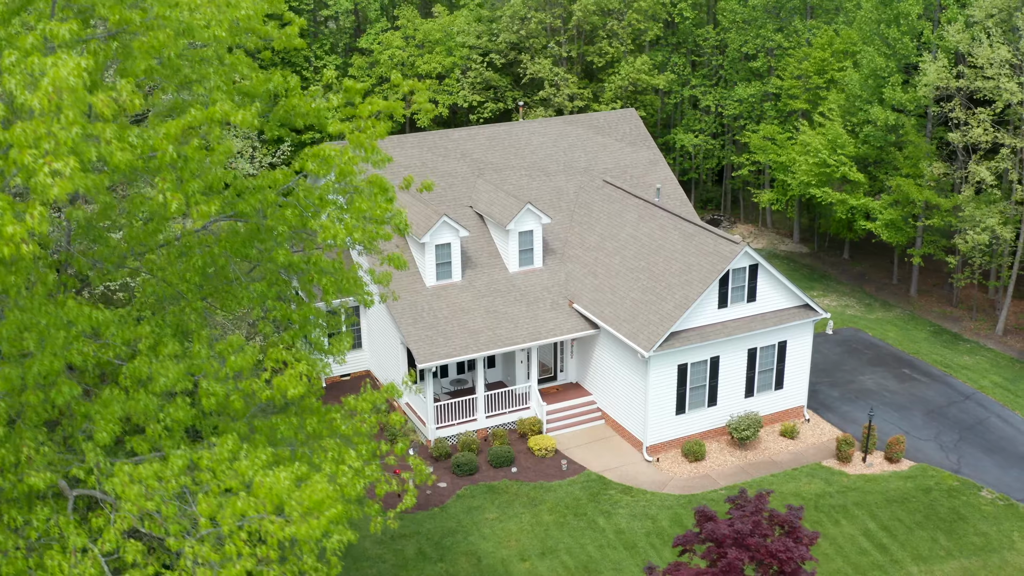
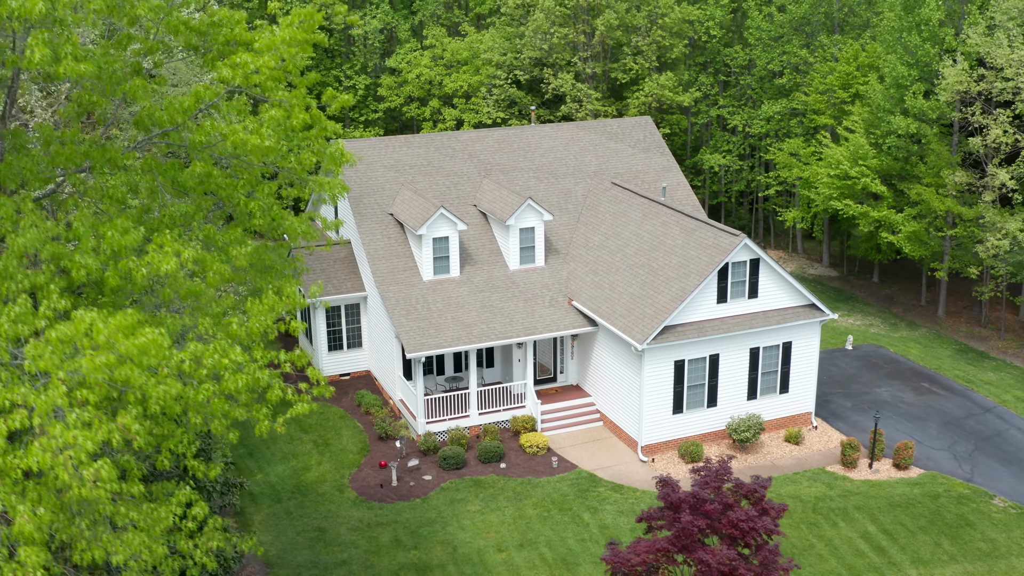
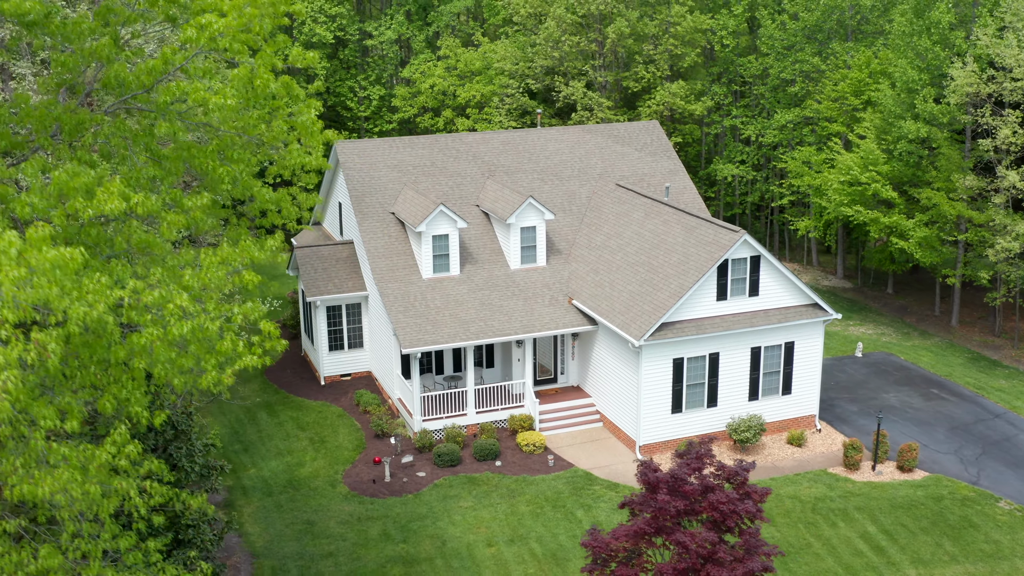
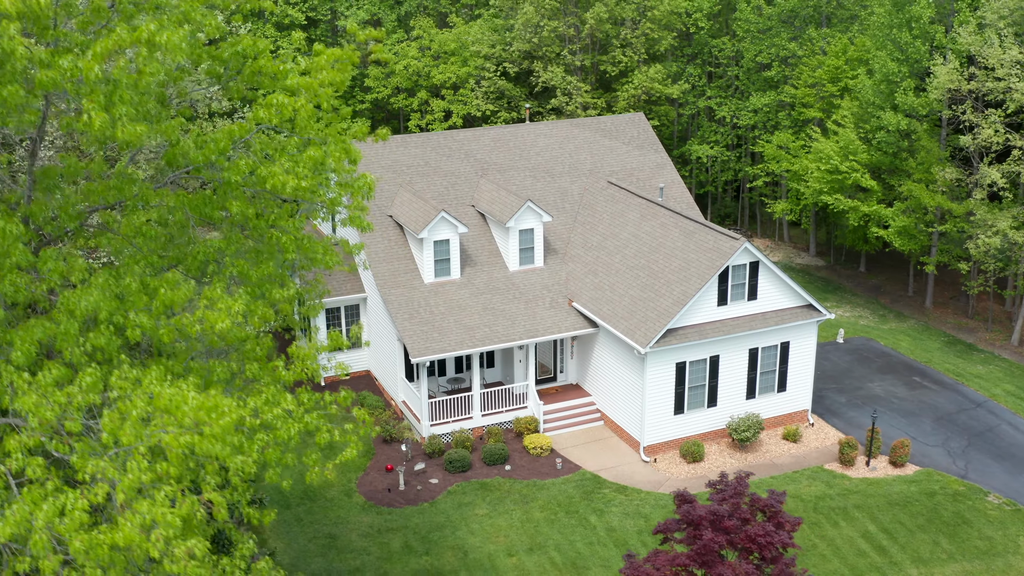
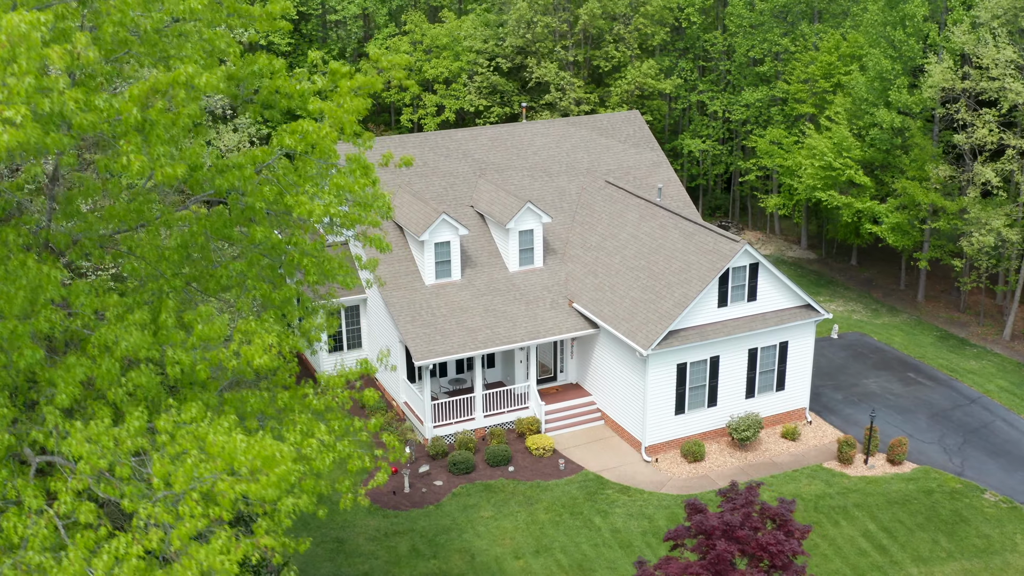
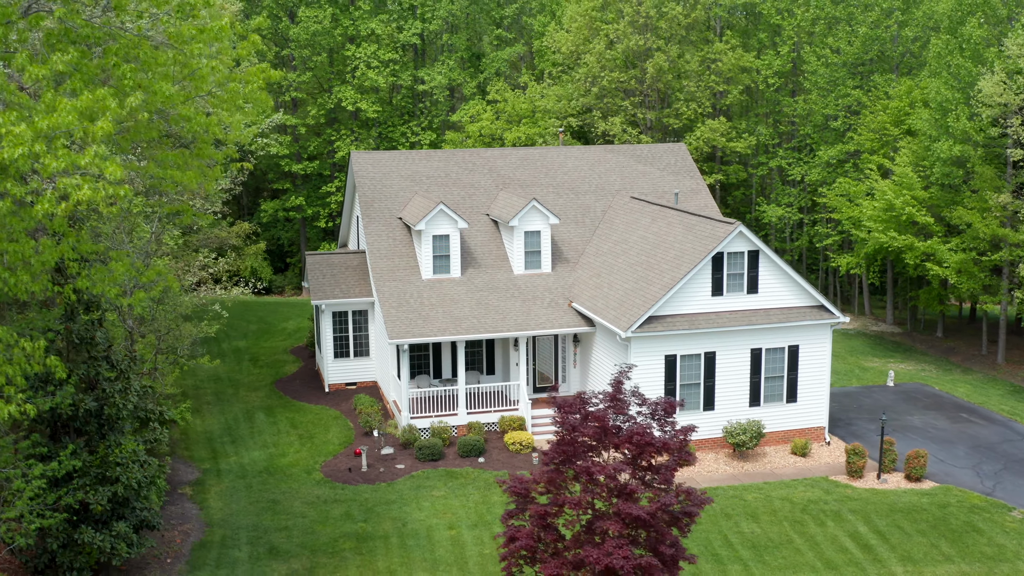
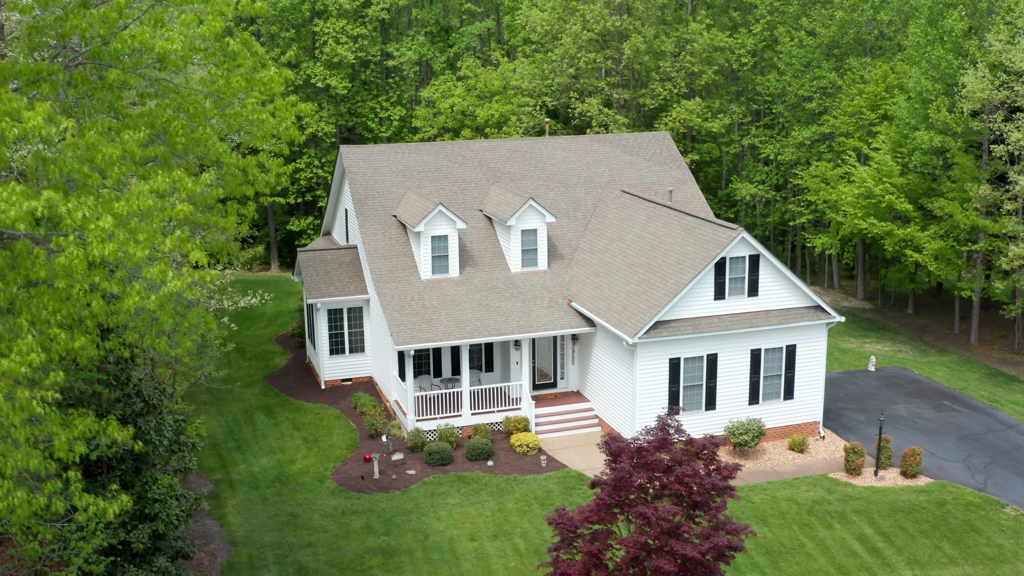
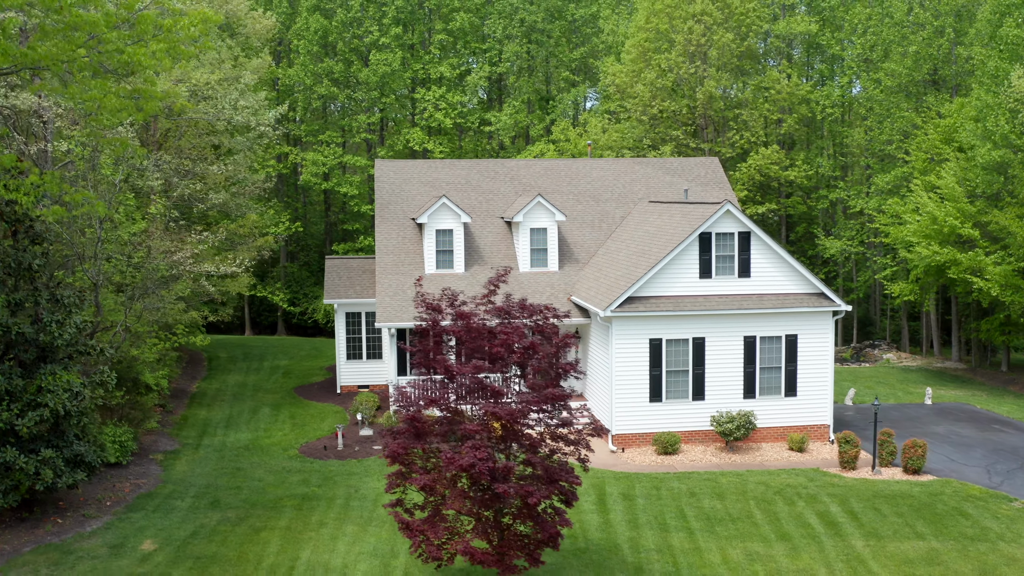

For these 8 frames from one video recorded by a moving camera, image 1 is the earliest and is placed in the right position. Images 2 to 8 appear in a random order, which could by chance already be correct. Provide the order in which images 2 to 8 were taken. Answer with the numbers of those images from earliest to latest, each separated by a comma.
5, 4, 2, 3, 7, 6, 8
